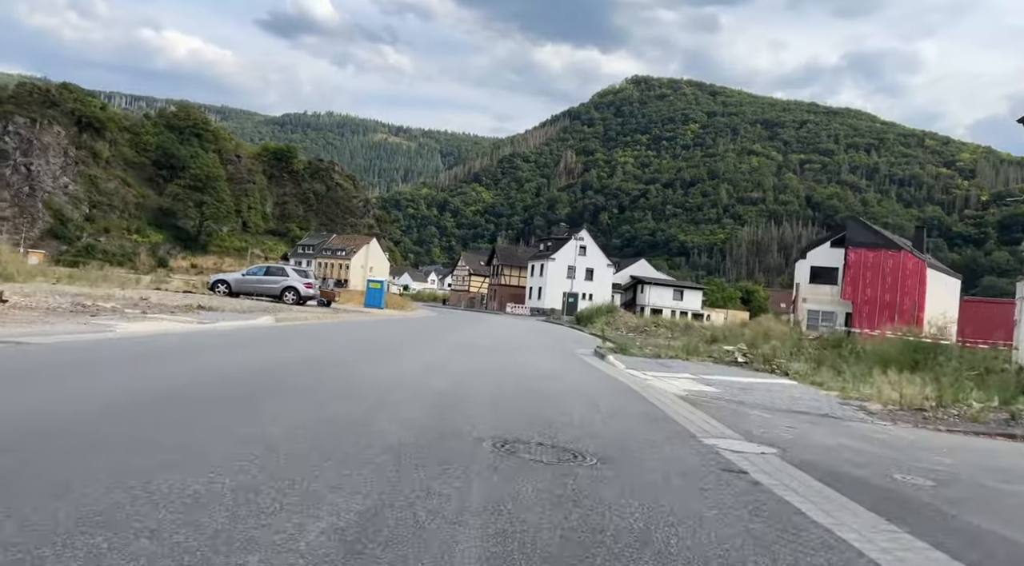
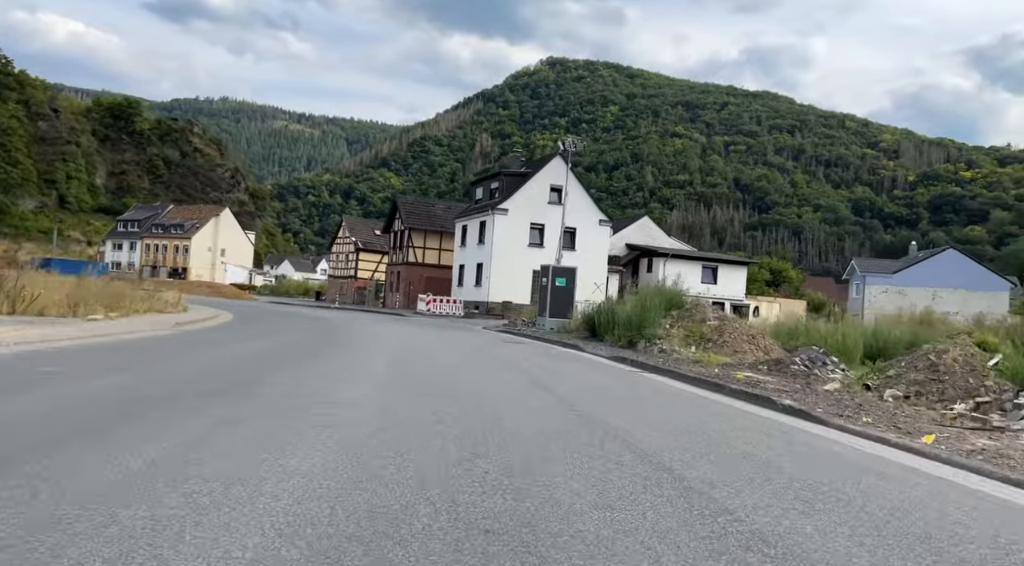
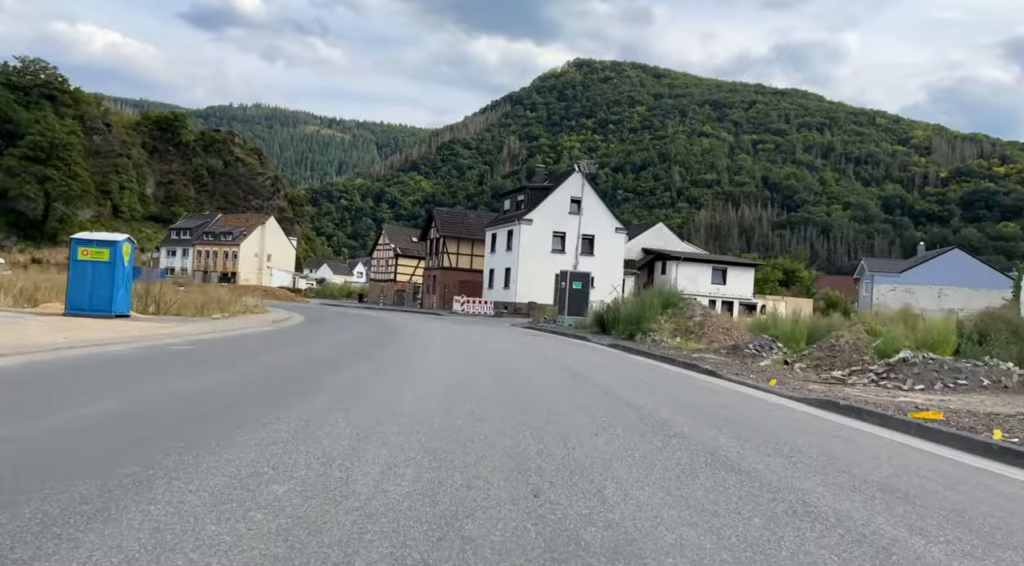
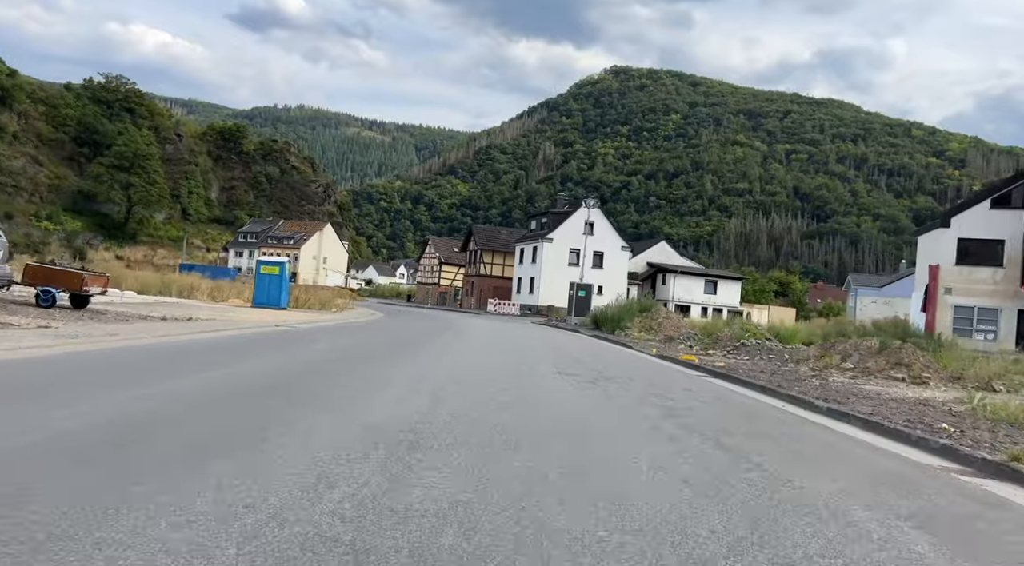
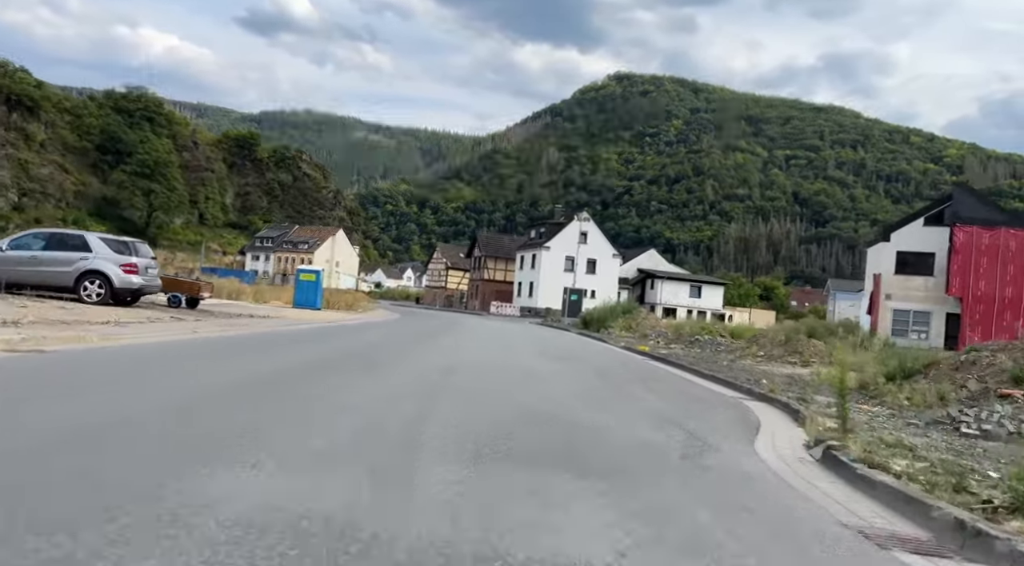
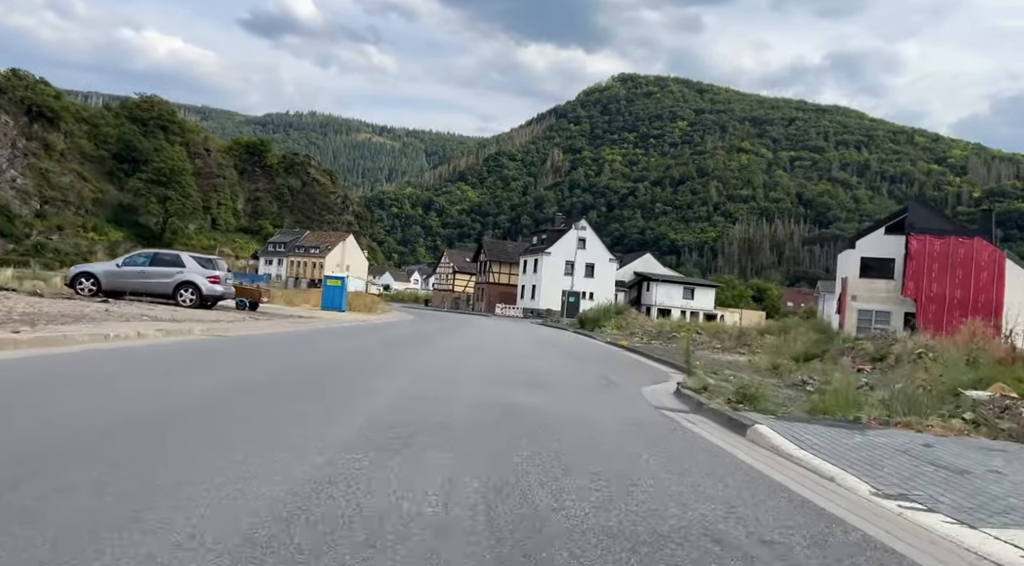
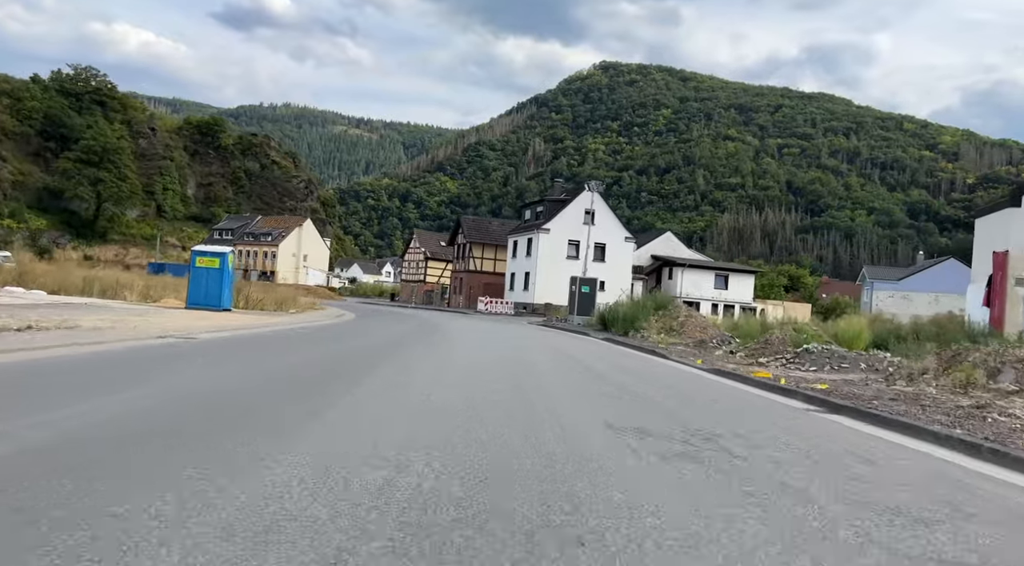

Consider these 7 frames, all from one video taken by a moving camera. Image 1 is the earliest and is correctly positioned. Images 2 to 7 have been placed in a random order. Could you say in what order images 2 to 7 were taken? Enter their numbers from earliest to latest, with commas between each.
6, 5, 4, 7, 3, 2
